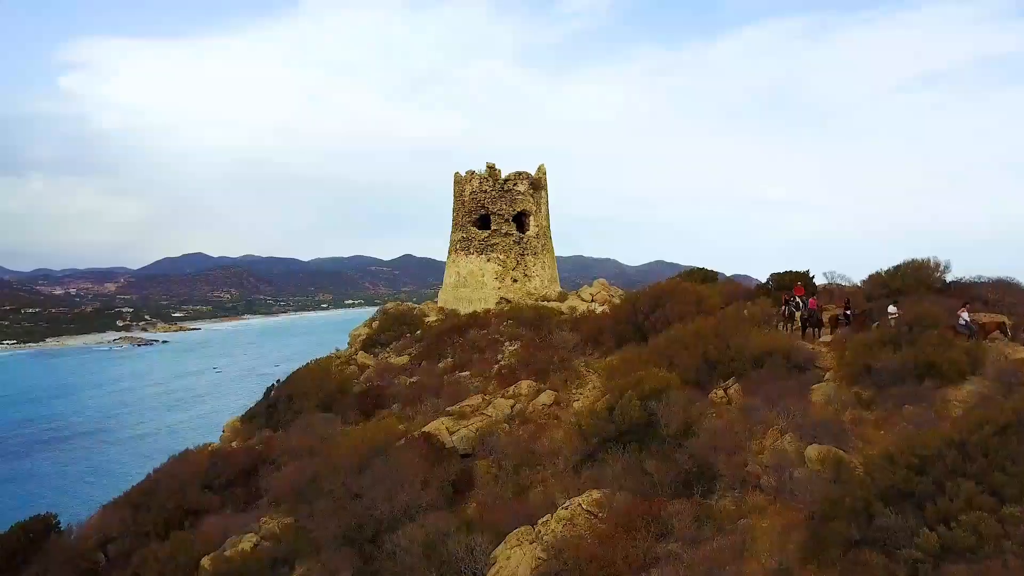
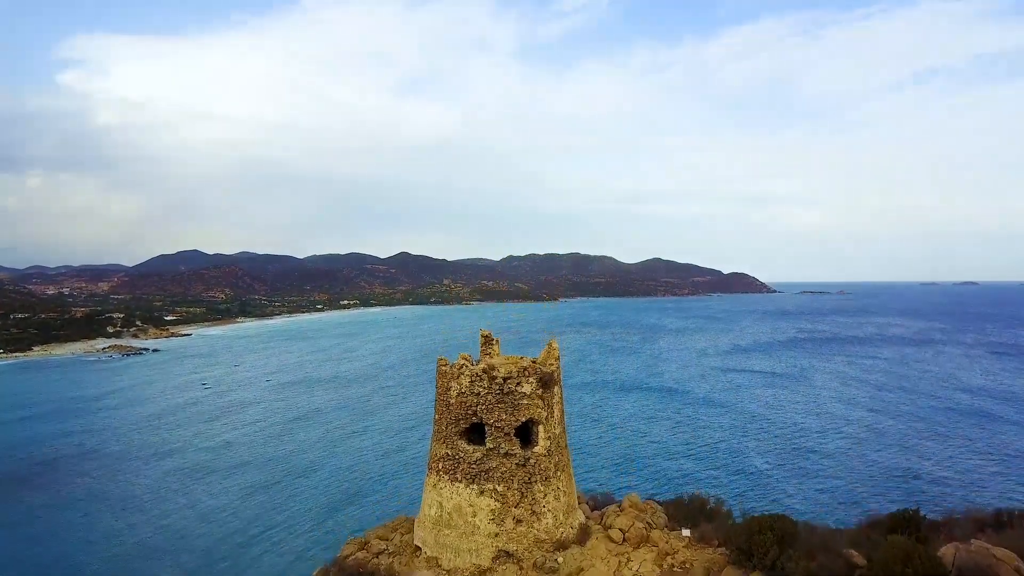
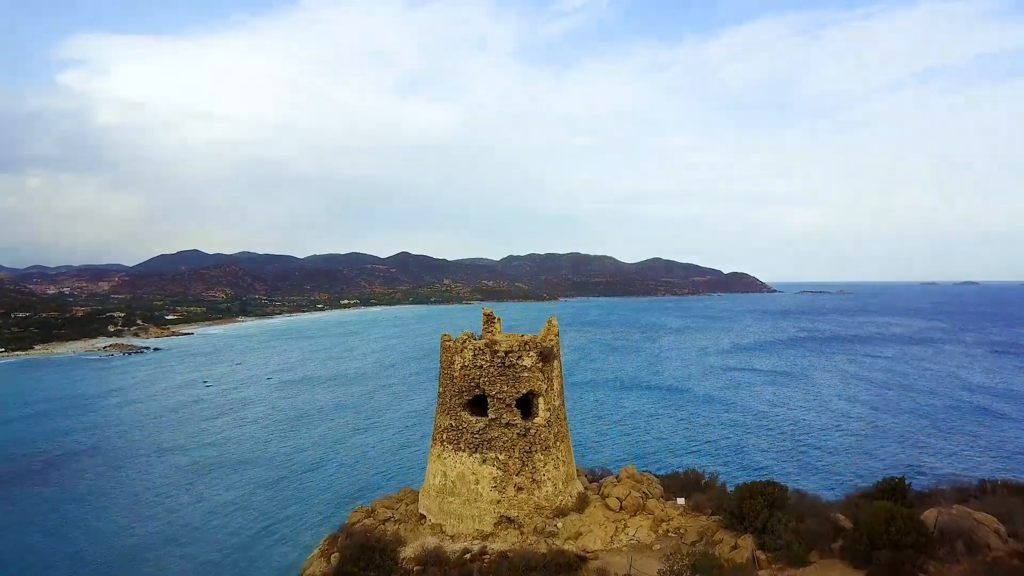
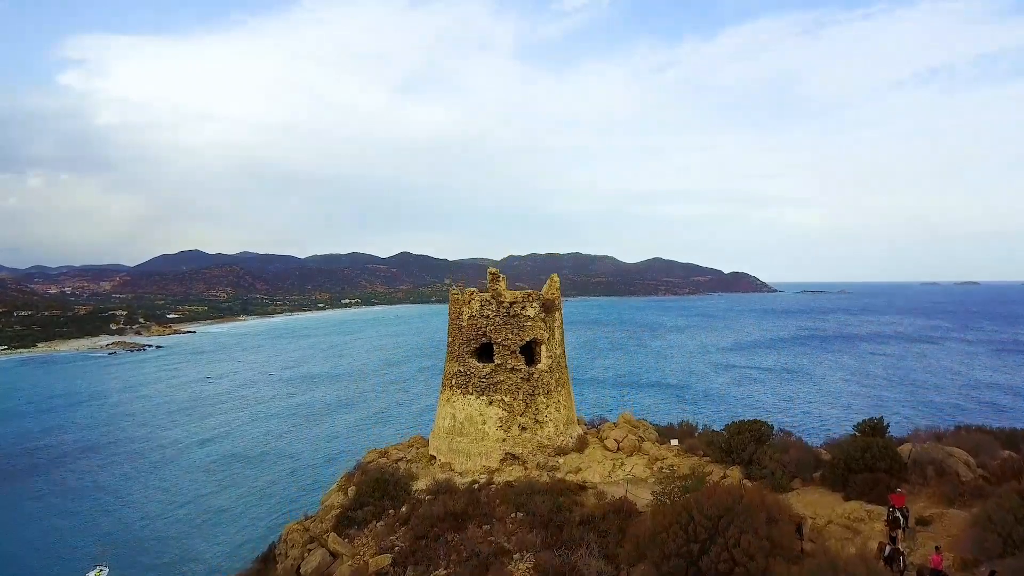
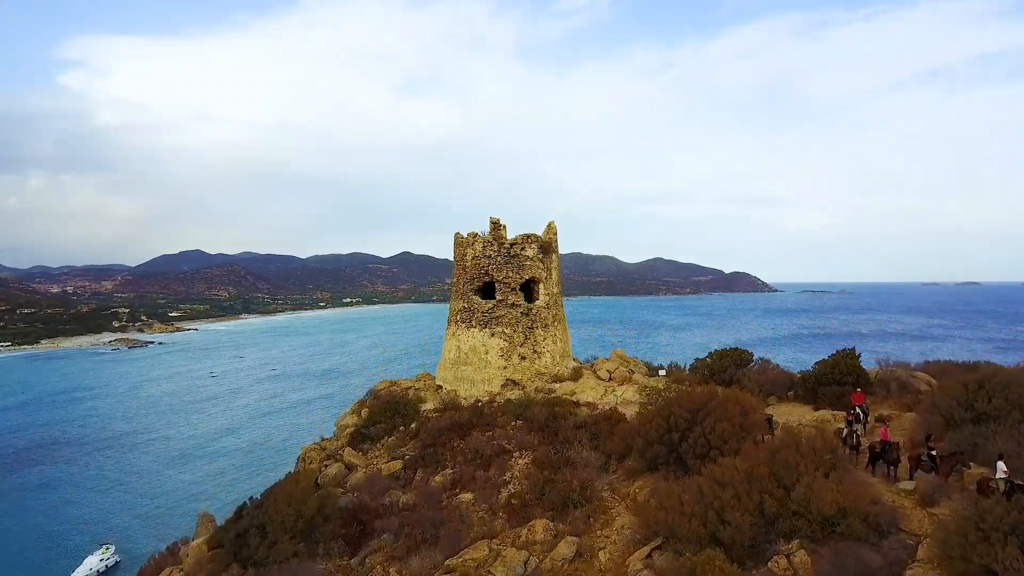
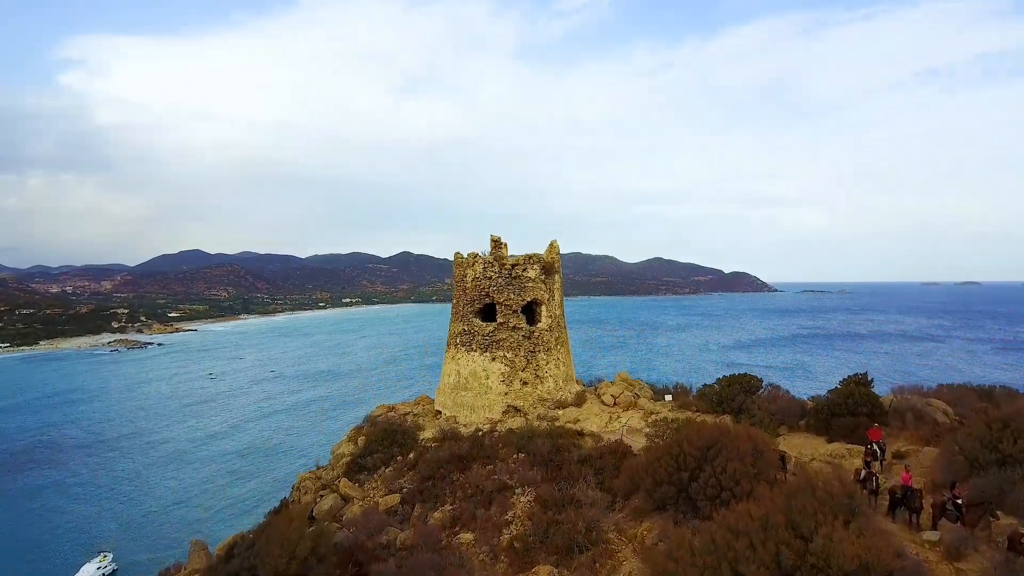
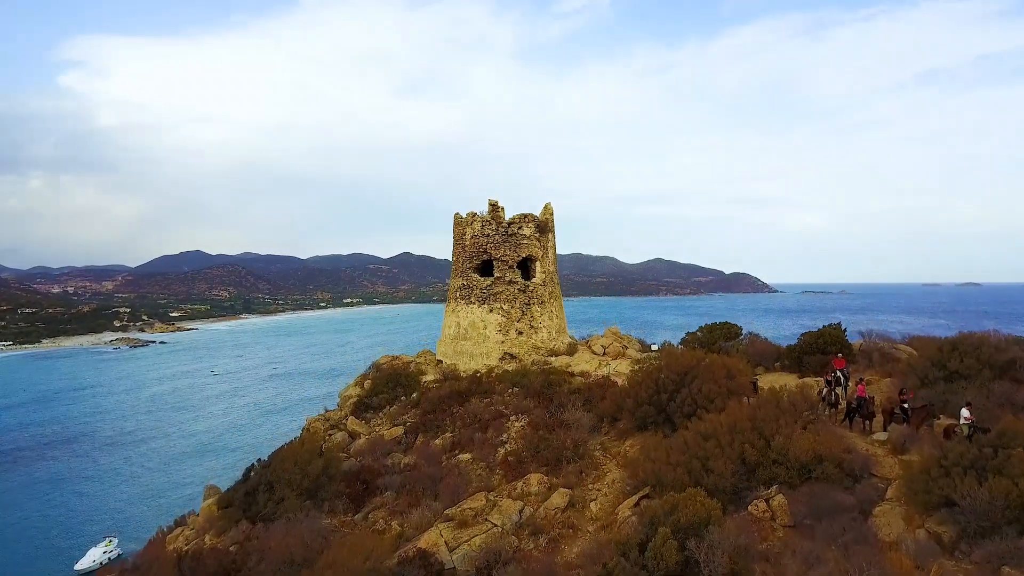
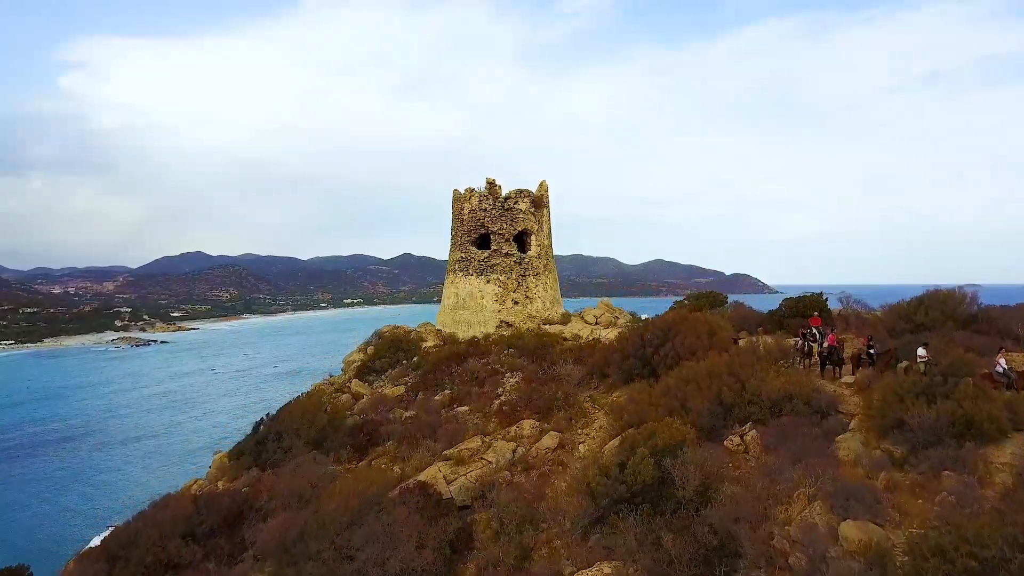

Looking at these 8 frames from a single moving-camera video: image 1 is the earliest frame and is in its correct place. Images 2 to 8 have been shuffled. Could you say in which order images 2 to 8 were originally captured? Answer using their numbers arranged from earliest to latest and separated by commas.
8, 7, 5, 6, 4, 3, 2
